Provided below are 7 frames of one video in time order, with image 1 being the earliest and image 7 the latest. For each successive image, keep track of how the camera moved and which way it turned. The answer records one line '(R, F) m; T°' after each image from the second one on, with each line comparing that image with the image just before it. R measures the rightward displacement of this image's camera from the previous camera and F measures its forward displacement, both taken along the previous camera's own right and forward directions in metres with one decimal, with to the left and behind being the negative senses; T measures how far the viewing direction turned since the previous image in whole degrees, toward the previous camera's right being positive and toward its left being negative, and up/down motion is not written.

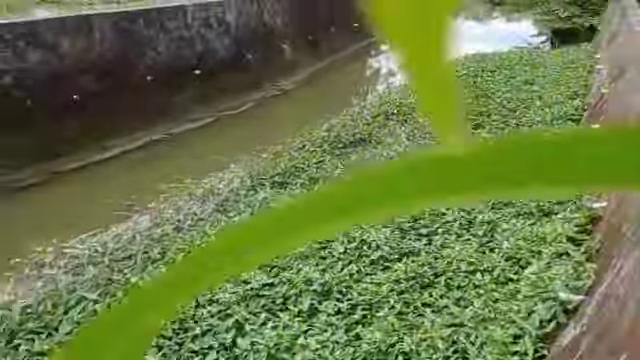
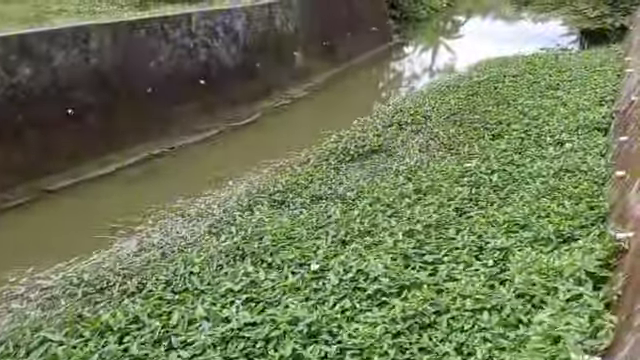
(+0.3, +0.4) m; -3°
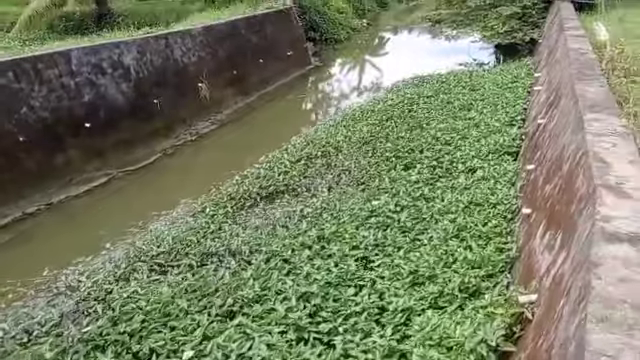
(+0.5, +0.6) m; +6°
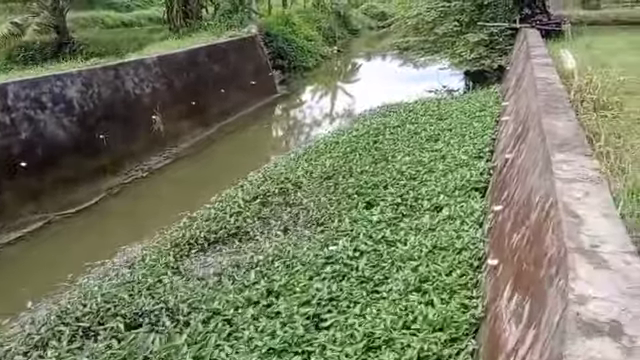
(+0.3, +0.5) m; +2°
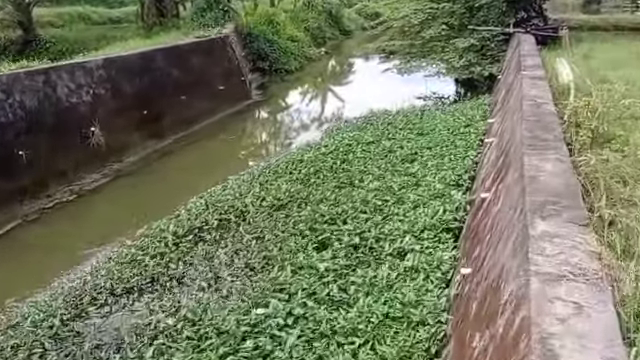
(+0.6, +1.2) m; 0°
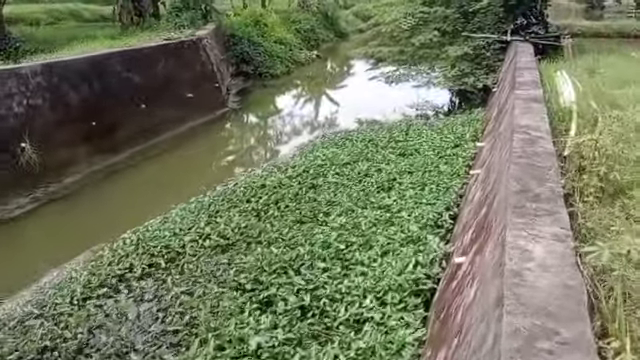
(+0.5, +1.1) m; 0°
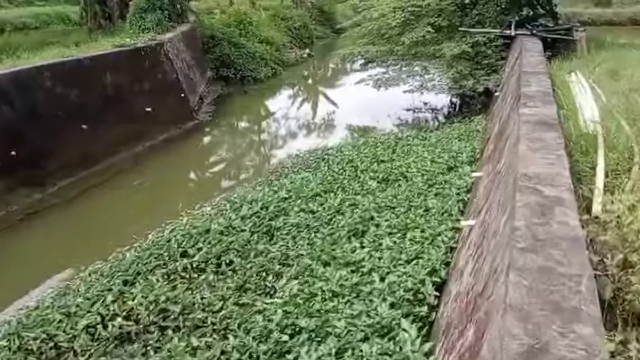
(+0.6, +1.6) m; -1°
